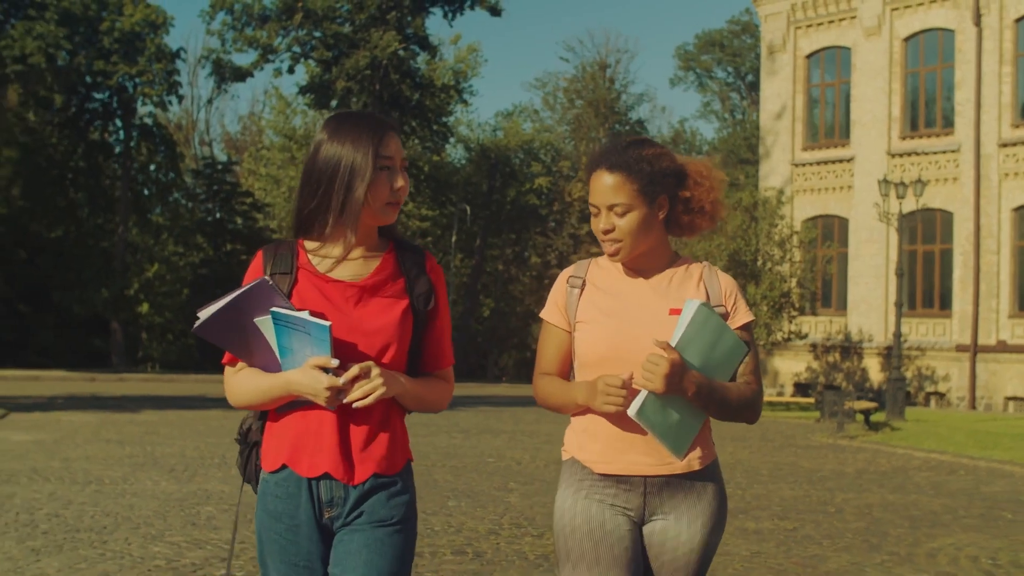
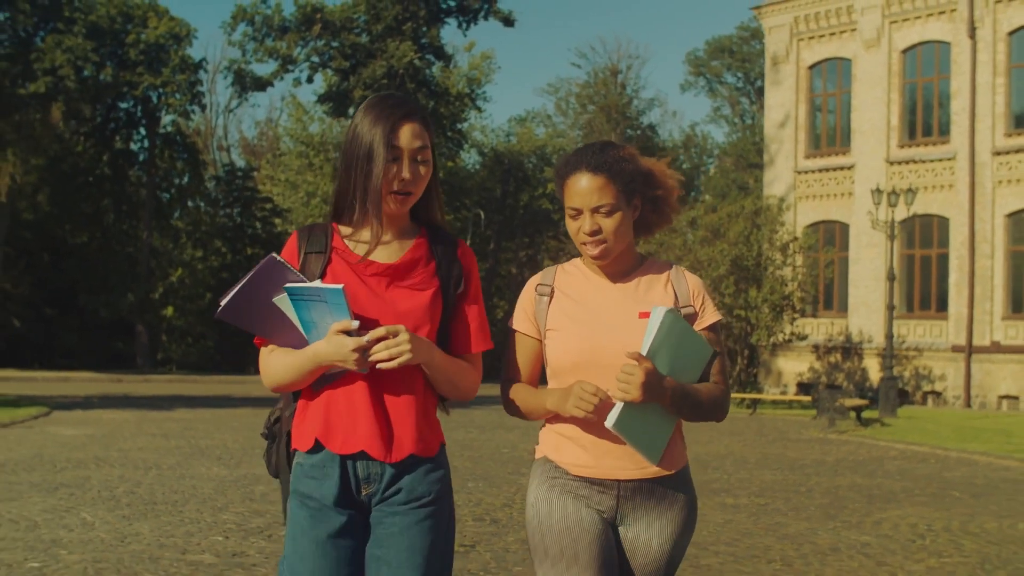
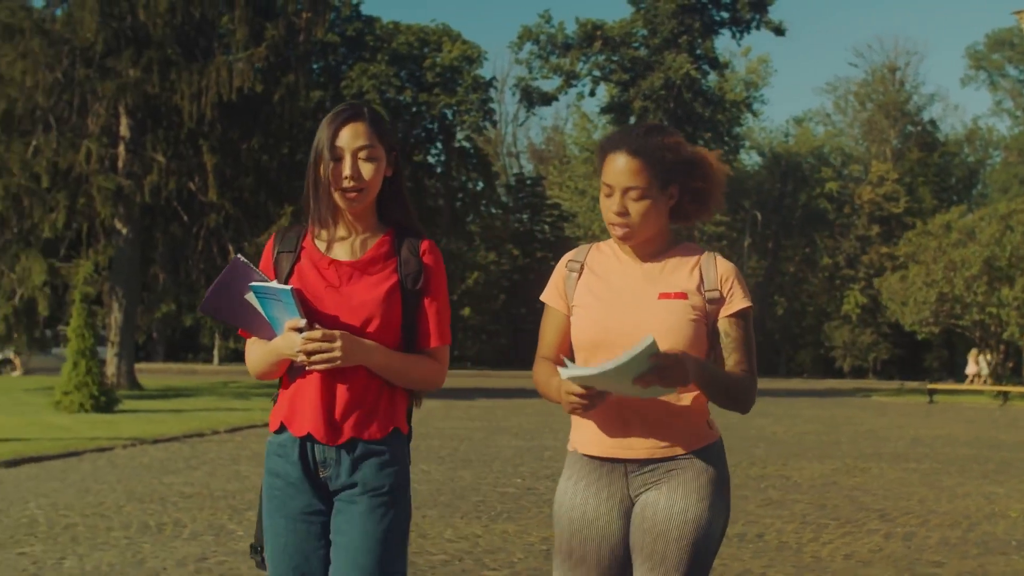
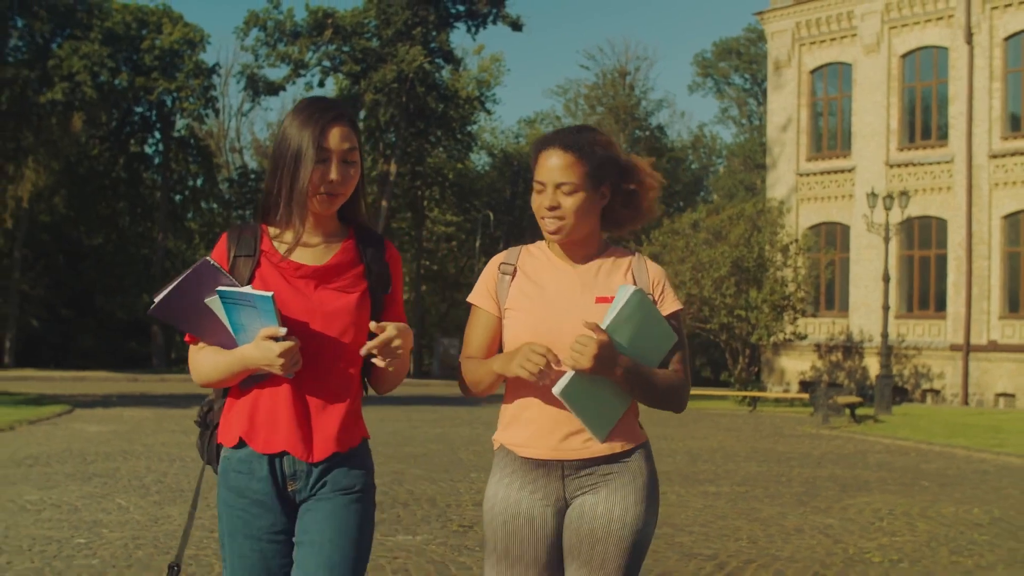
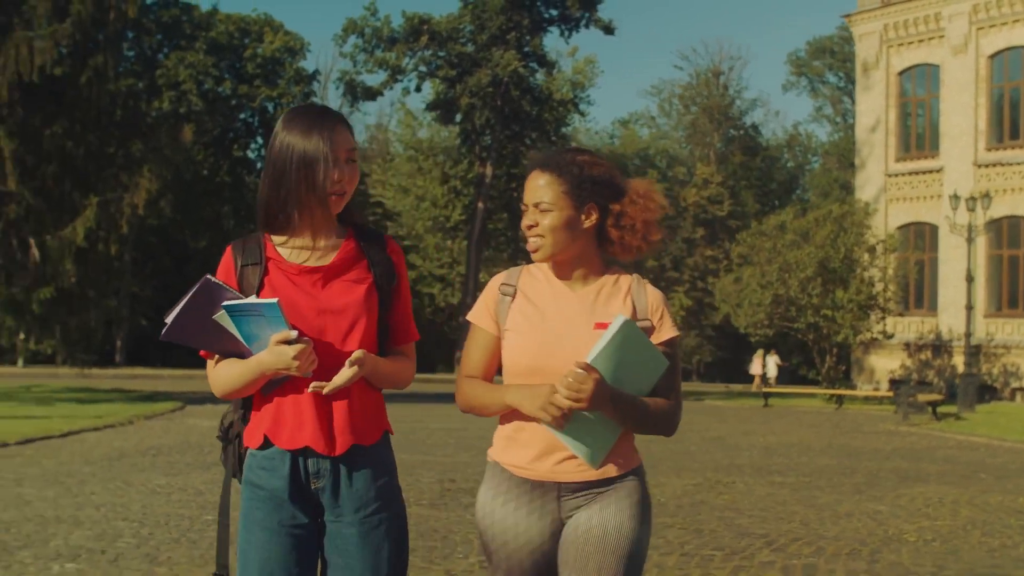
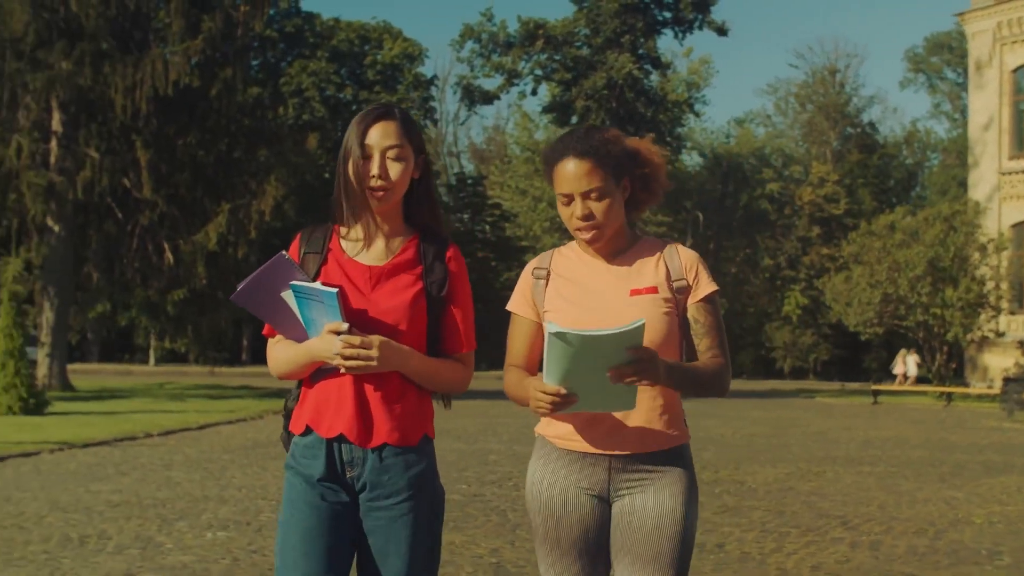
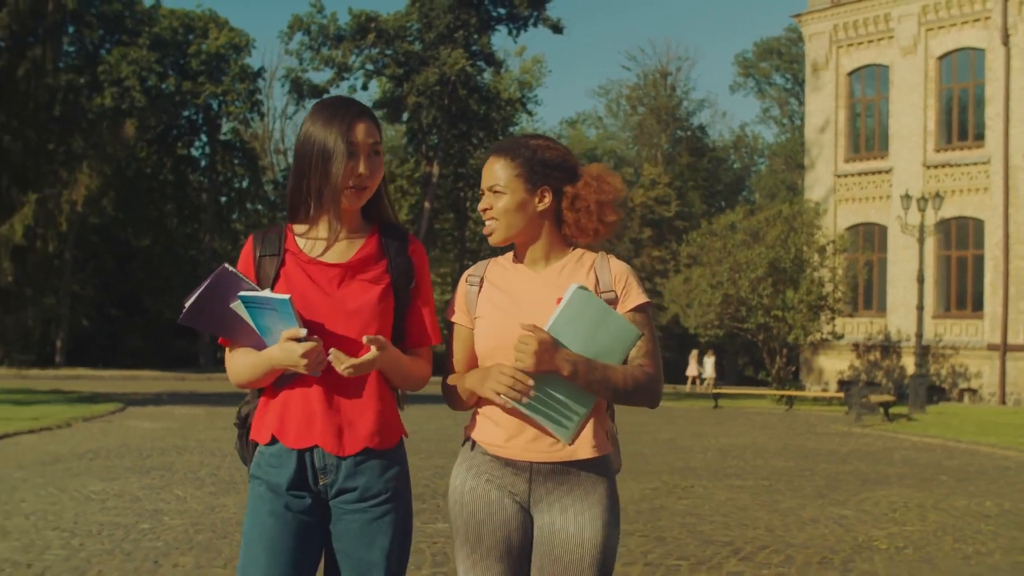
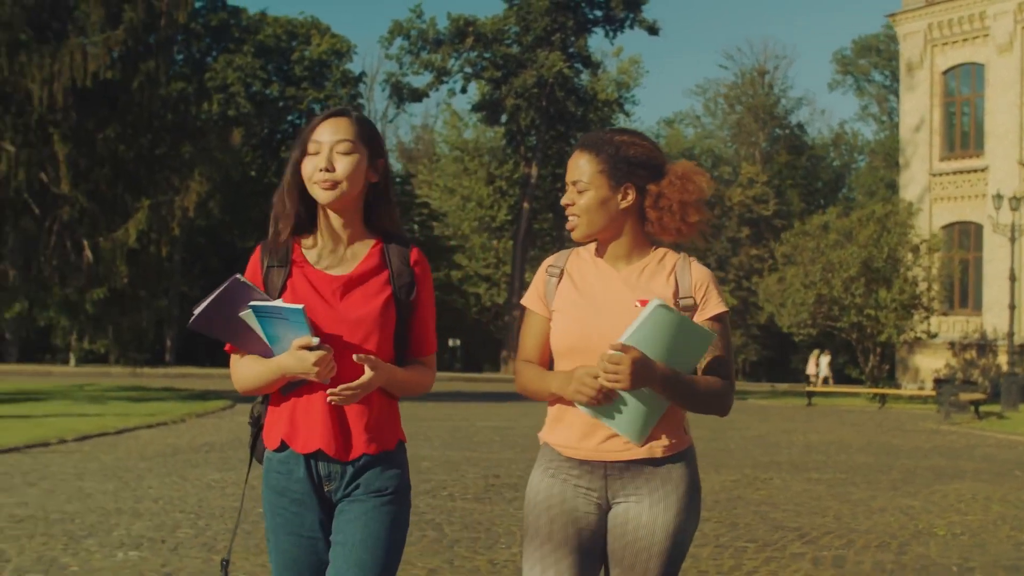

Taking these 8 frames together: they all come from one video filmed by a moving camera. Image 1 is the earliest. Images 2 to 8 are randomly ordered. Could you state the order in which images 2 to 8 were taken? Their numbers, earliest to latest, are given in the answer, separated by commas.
2, 4, 7, 5, 8, 6, 3
